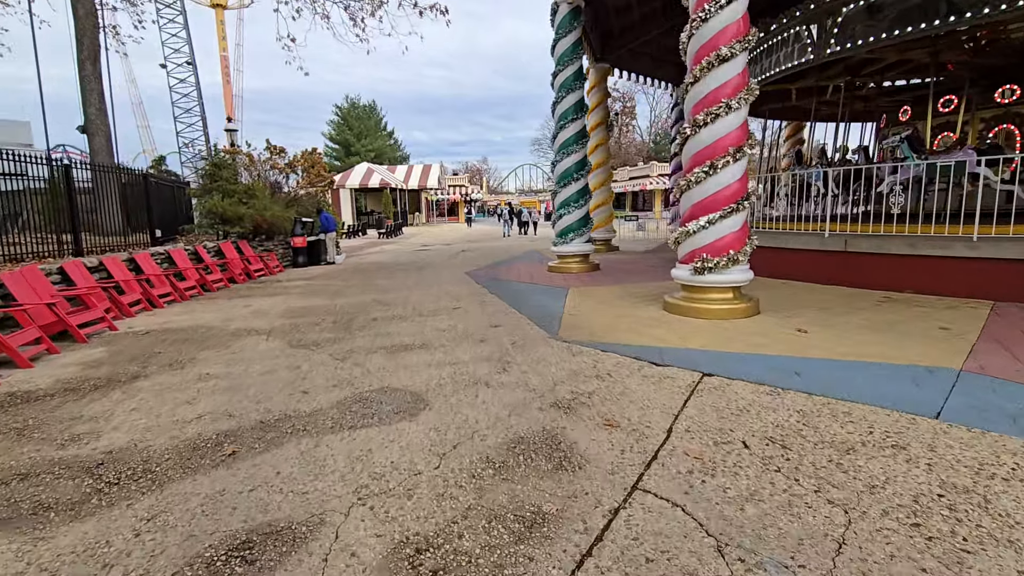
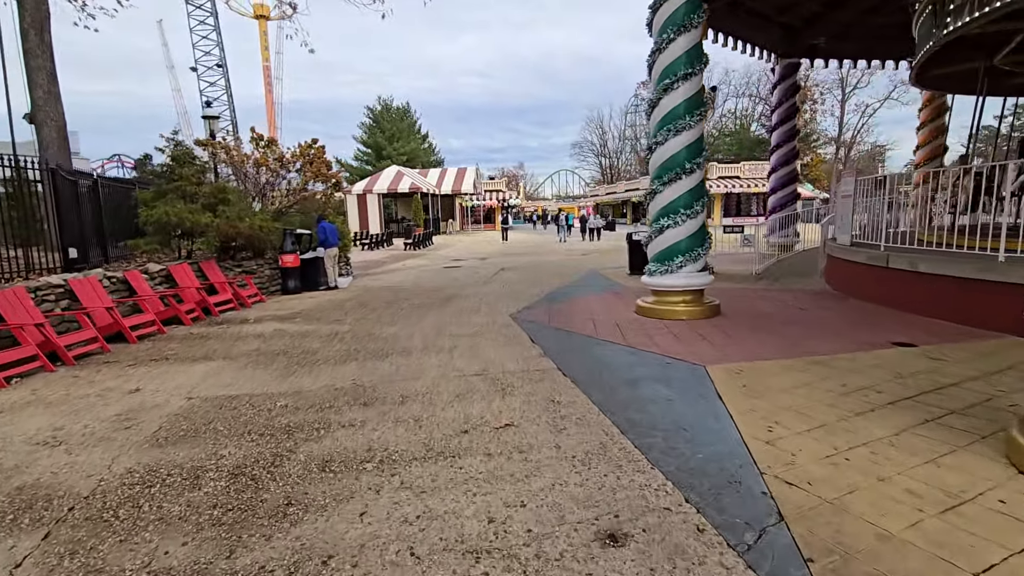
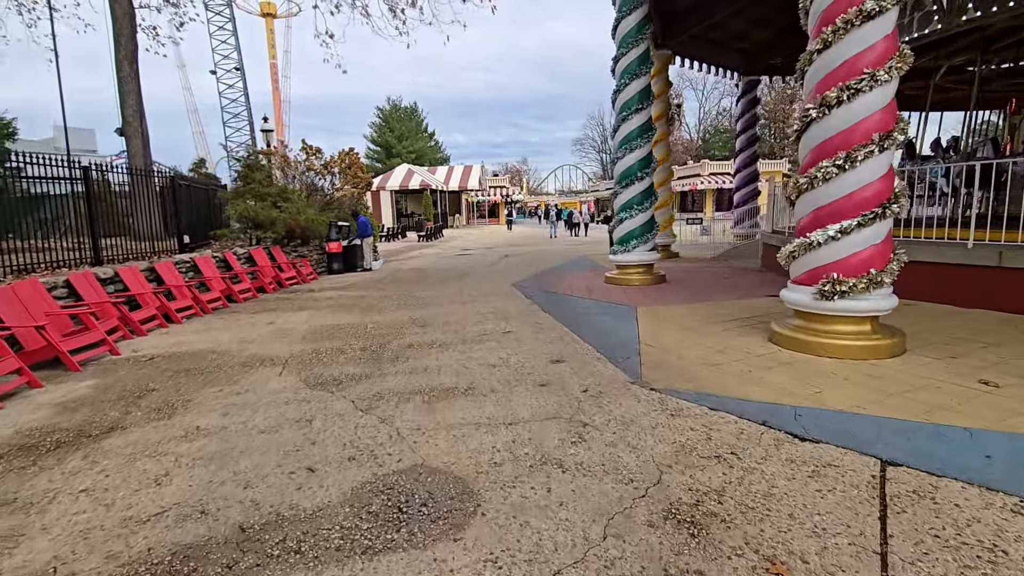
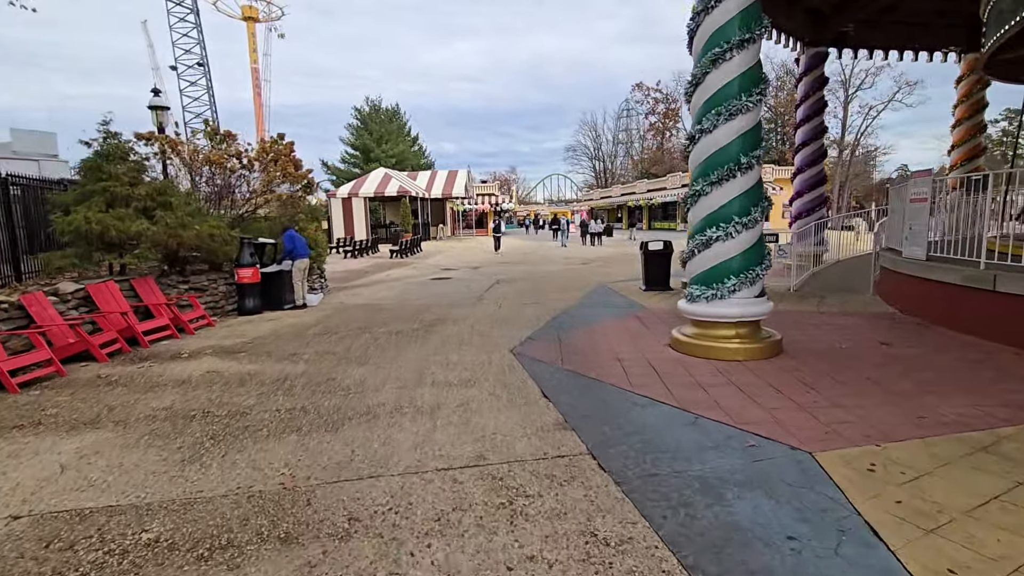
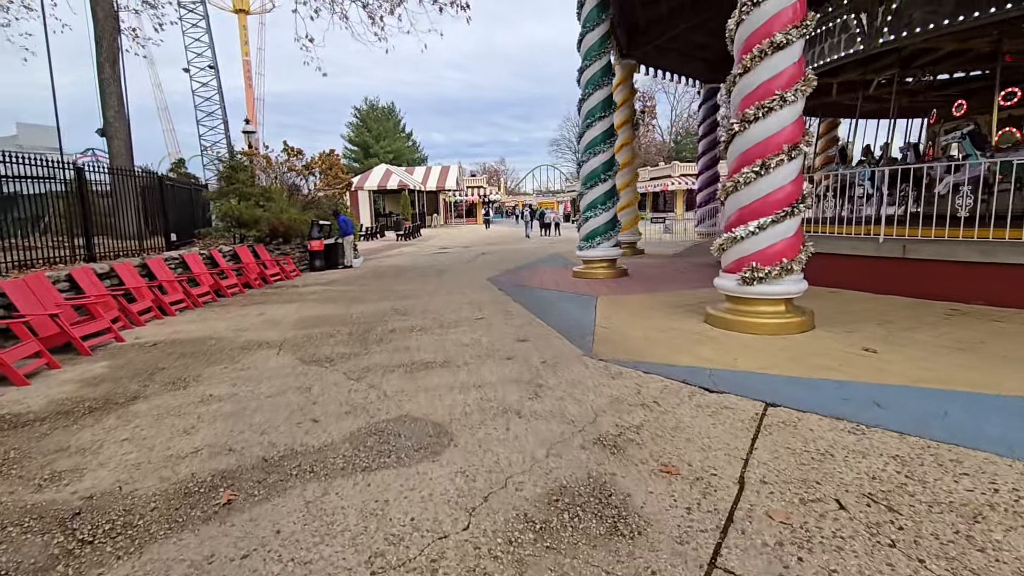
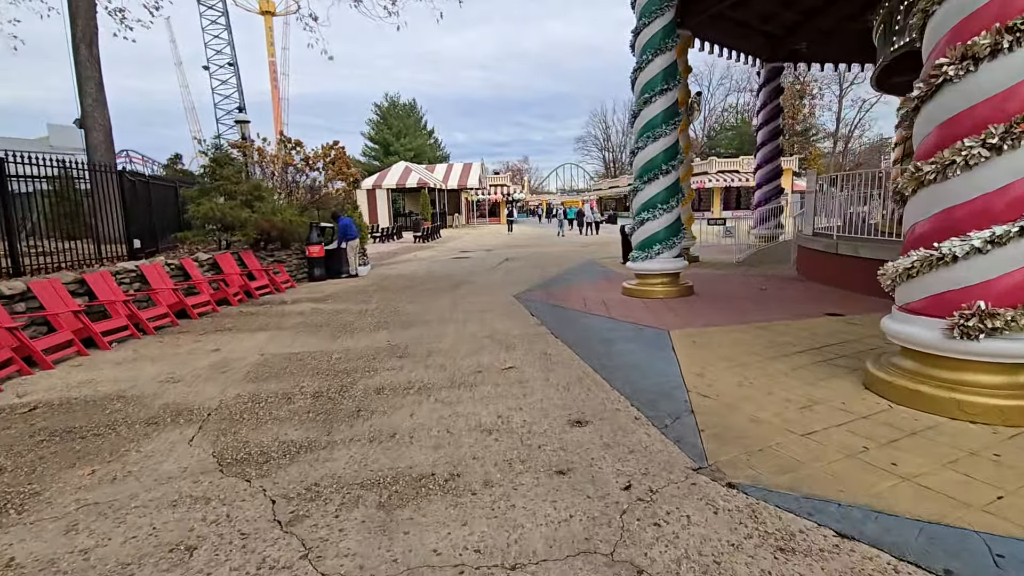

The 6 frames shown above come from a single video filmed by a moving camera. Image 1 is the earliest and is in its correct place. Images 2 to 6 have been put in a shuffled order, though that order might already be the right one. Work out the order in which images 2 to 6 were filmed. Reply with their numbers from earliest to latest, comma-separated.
5, 3, 6, 2, 4
